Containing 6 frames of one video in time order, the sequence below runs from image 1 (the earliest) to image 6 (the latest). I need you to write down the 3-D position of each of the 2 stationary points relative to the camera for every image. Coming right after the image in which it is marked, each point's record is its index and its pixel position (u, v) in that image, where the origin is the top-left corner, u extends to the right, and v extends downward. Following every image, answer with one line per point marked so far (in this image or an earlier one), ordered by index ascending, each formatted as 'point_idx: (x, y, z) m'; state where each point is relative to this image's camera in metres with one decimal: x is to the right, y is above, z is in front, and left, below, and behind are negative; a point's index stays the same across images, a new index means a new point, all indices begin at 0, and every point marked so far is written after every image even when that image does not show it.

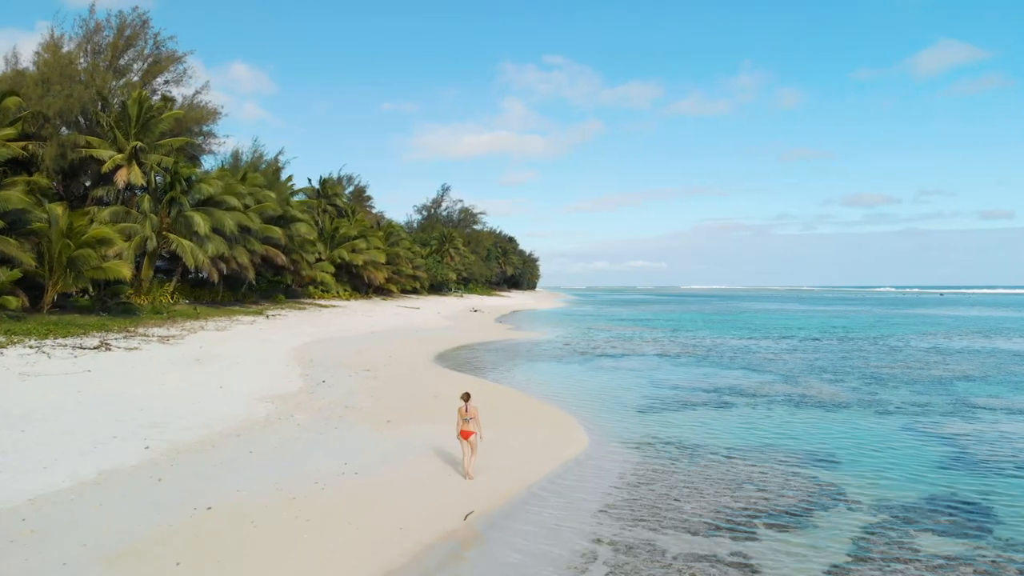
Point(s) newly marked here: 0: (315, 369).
0: (-5.6, -2.3, +18.6) m
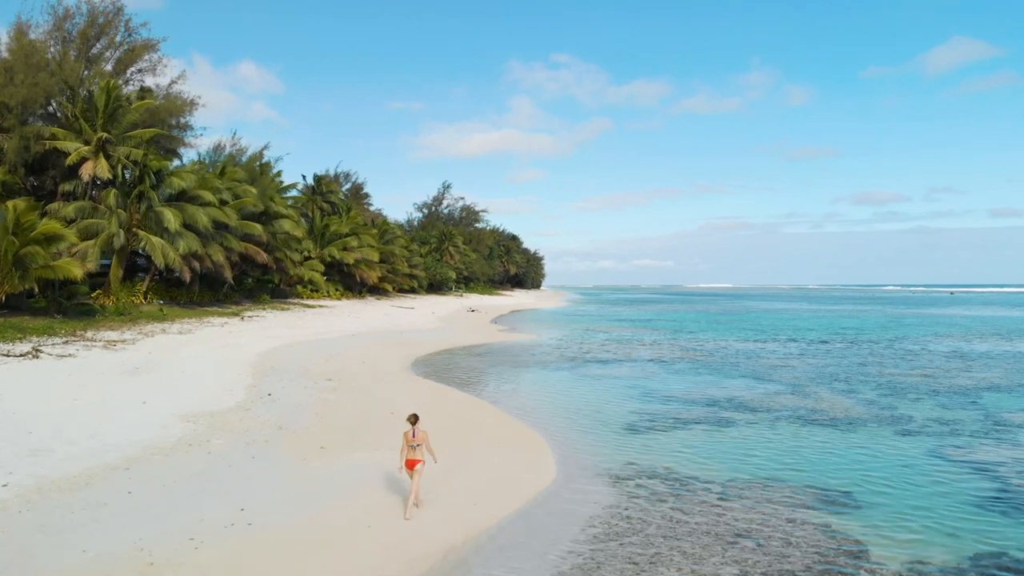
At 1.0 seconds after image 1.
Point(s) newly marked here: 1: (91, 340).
0: (-6.3, -2.4, +16.8) m
1: (-12.6, -1.5, +19.5) m
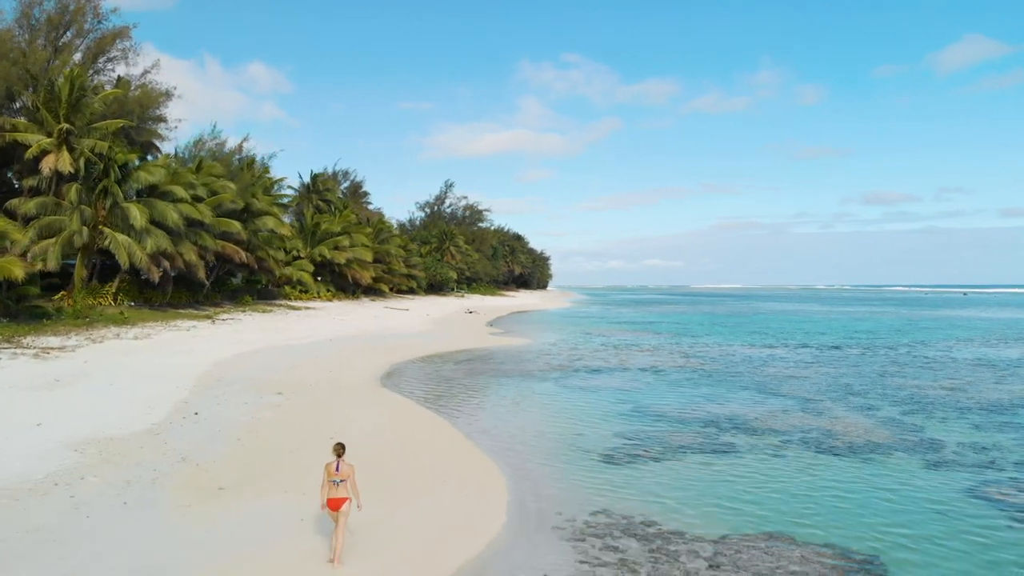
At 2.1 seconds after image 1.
0: (-6.9, -2.4, +14.9) m
1: (-13.2, -1.6, +17.7) m
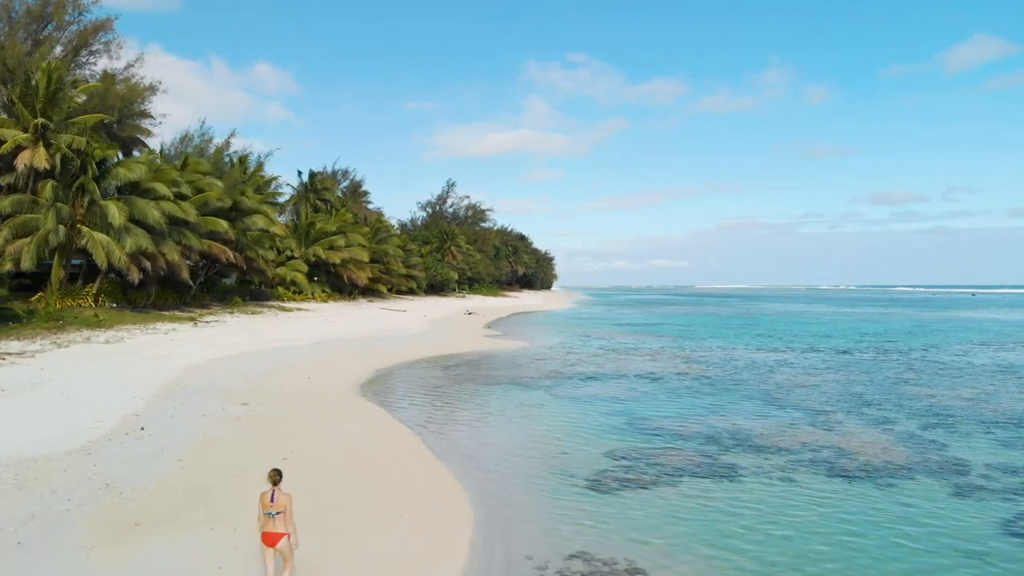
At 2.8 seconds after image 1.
0: (-7.3, -2.5, +13.7) m
1: (-13.5, -1.6, +16.6) m
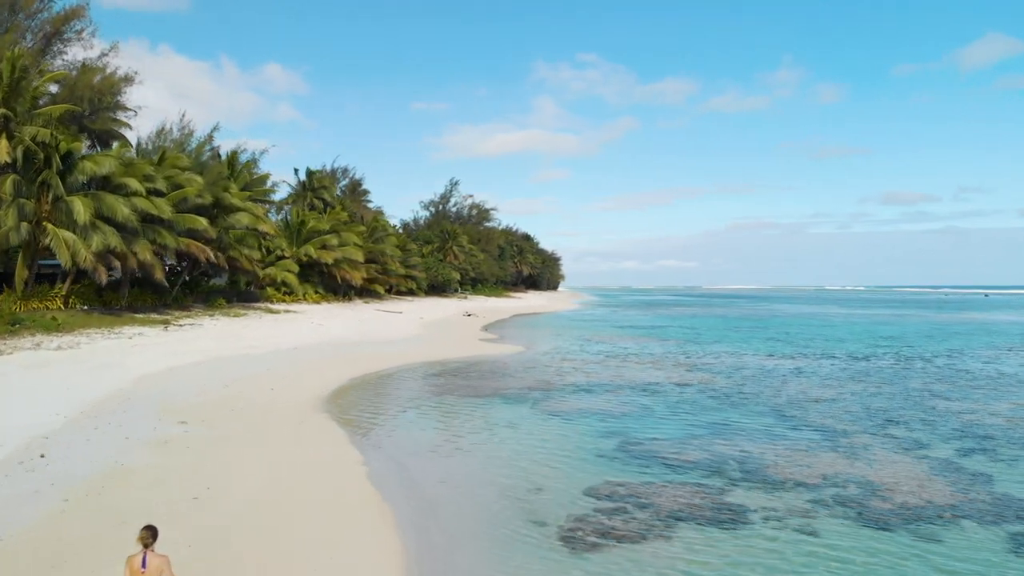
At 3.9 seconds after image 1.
0: (-7.8, -2.5, +12.0) m
1: (-14.0, -1.7, +15.0) m
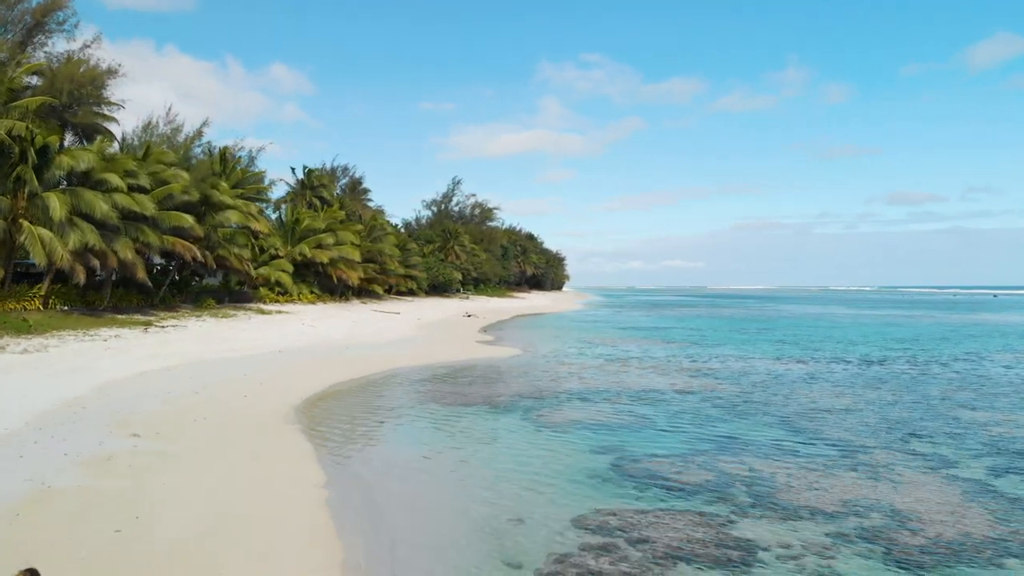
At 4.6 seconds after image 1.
0: (-8.1, -2.5, +10.9) m
1: (-14.2, -1.7, +13.9) m
